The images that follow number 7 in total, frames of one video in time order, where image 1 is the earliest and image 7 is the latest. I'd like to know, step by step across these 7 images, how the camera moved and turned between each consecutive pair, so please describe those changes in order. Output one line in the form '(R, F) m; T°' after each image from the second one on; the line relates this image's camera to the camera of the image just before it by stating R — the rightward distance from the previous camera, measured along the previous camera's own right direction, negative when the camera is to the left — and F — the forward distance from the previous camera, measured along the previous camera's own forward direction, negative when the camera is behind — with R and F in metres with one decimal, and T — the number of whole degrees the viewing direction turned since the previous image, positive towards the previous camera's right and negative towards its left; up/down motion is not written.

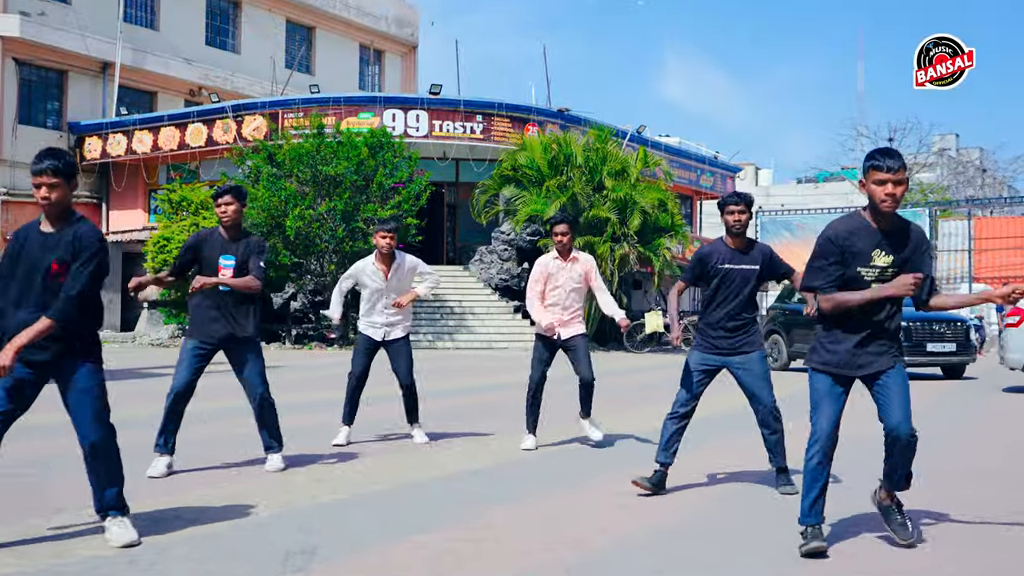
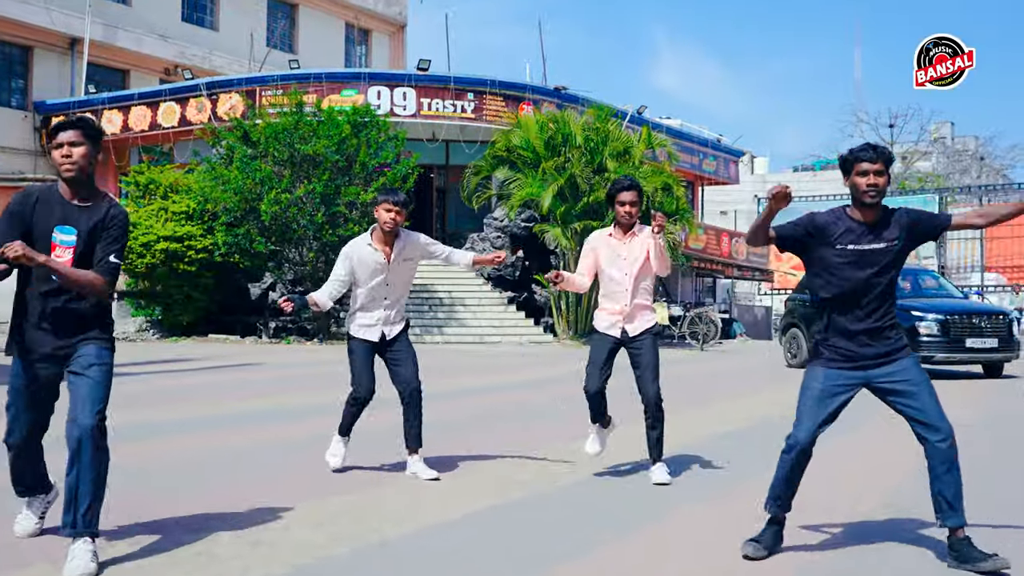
(-0.1, +1.6) m; +1°
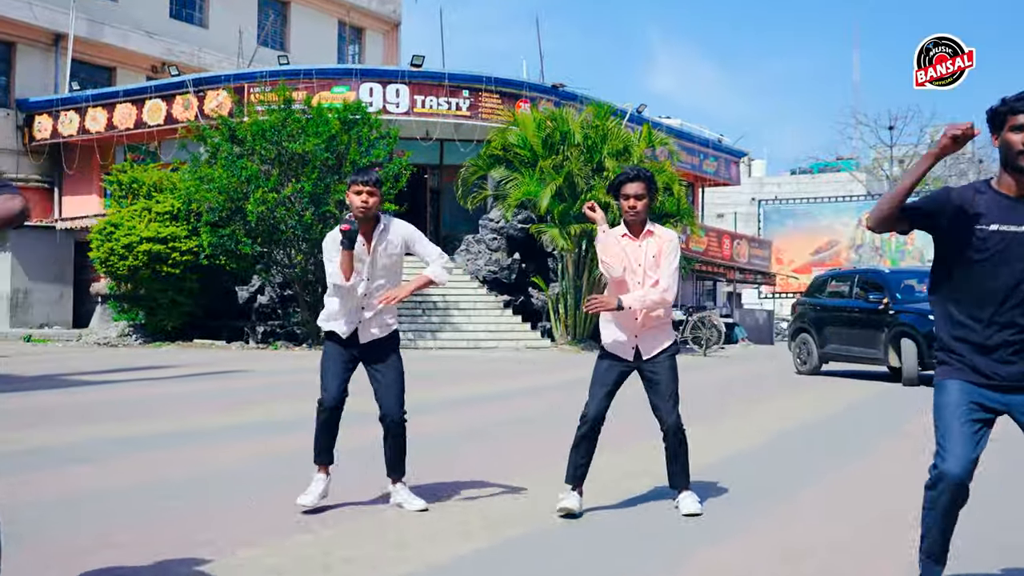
(0.0, +0.7) m; 0°
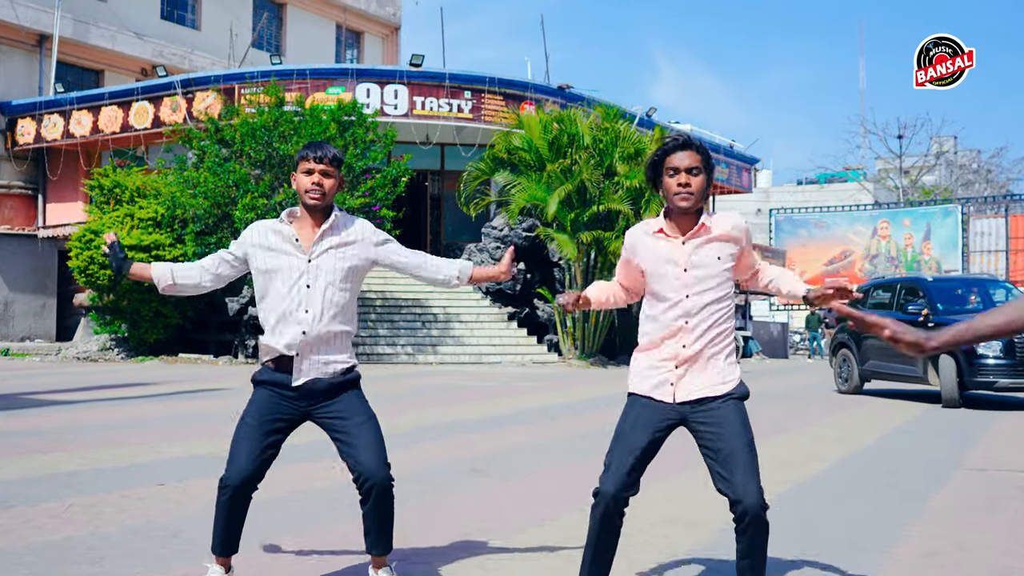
(-0.1, +1.2) m; 0°
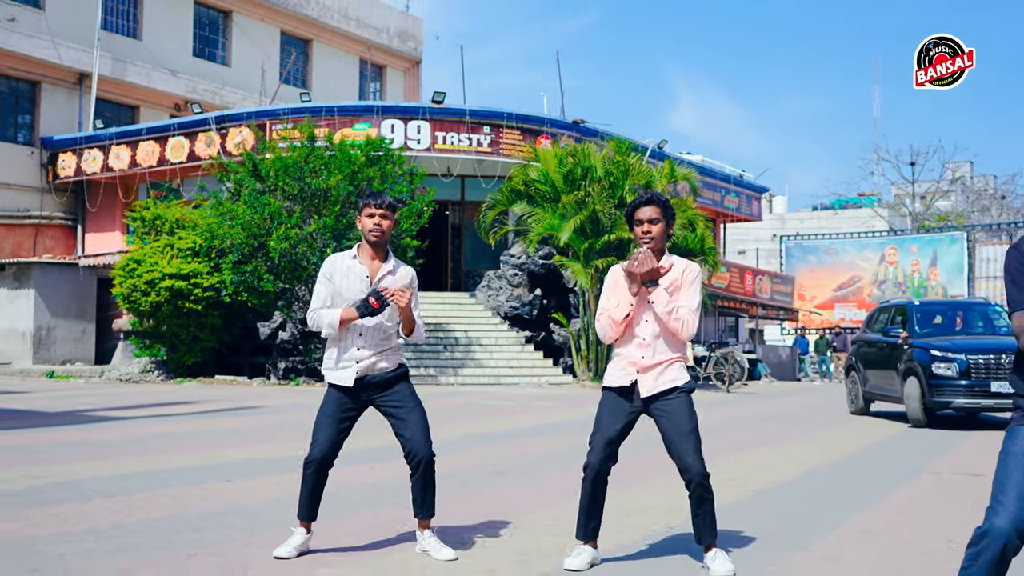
(0.0, -1.0) m; -1°
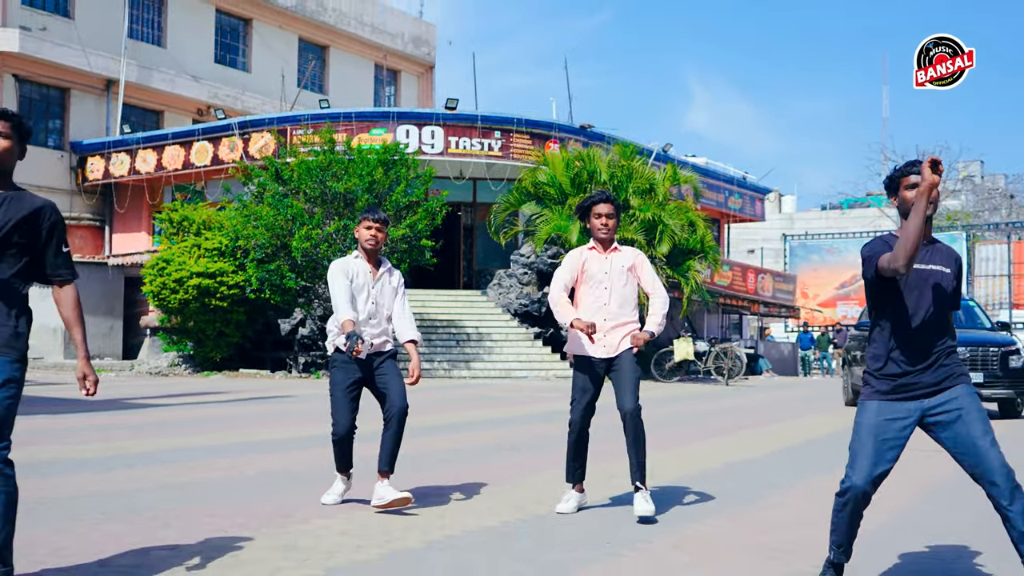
(+0.1, -1.0) m; -1°
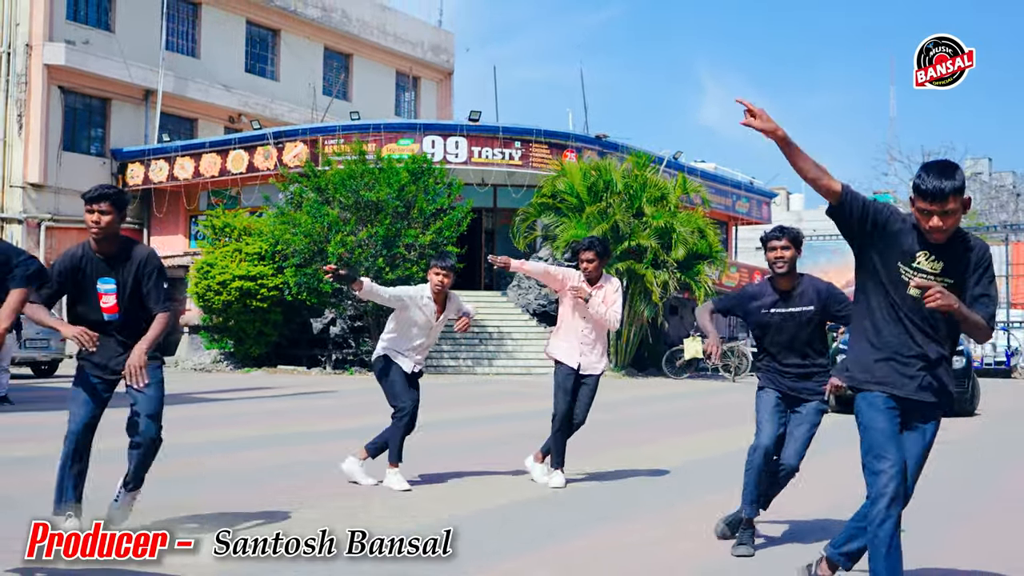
(-0.2, -1.5) m; -1°
